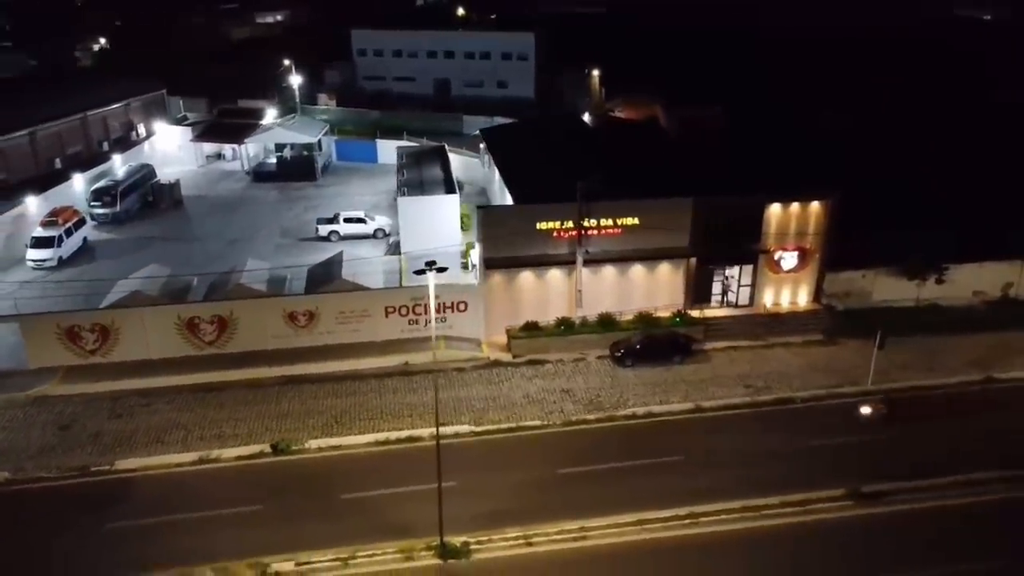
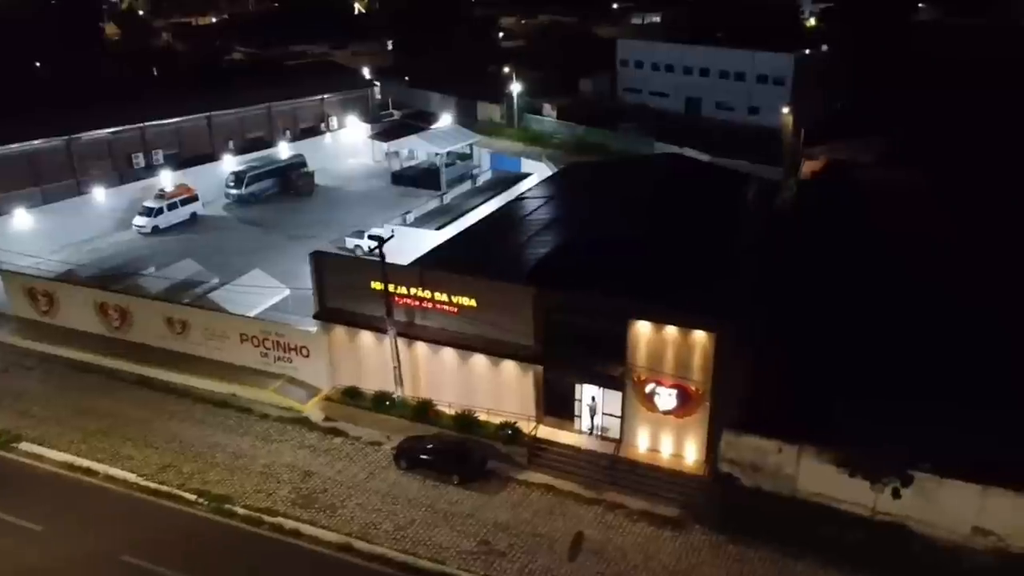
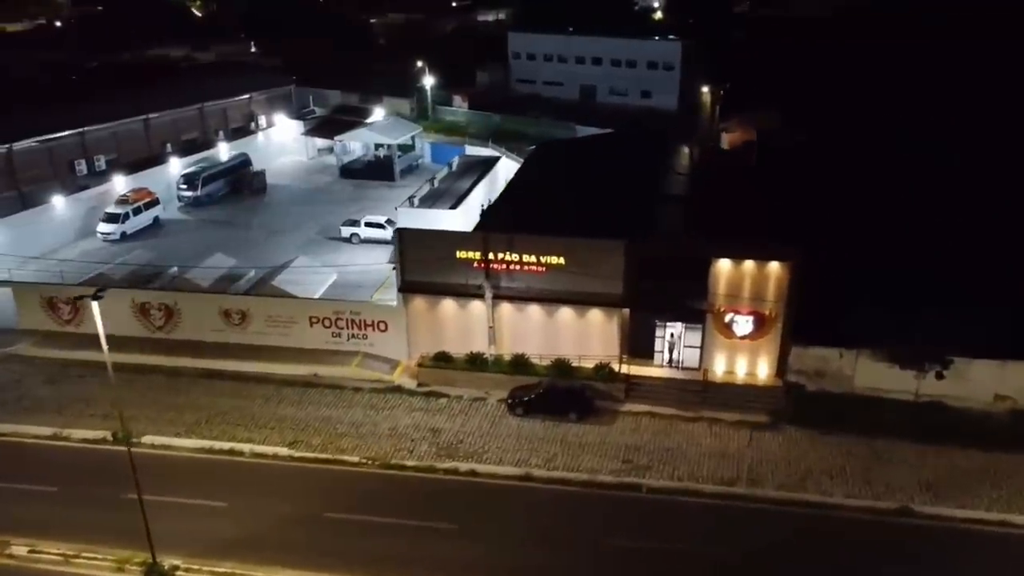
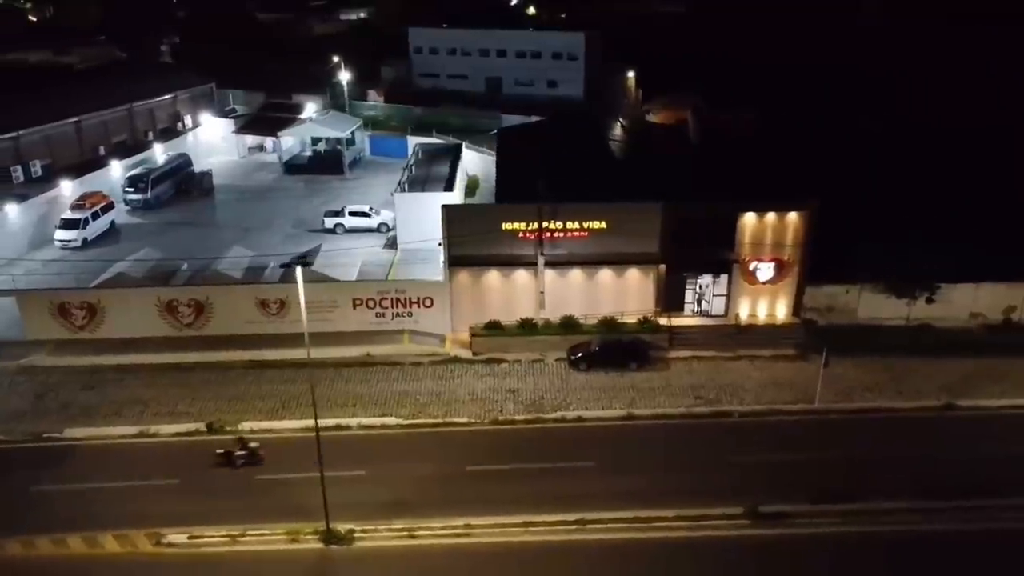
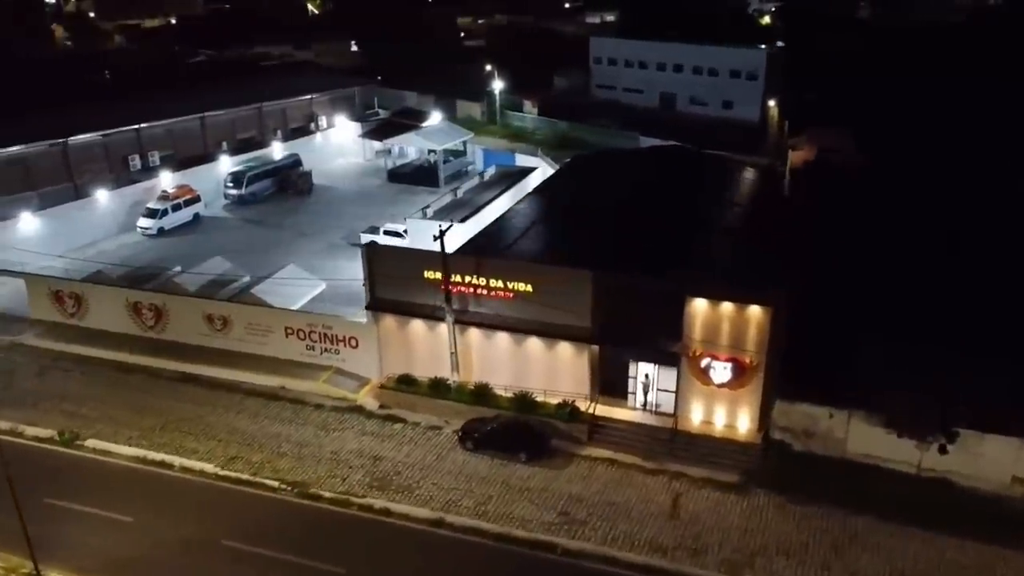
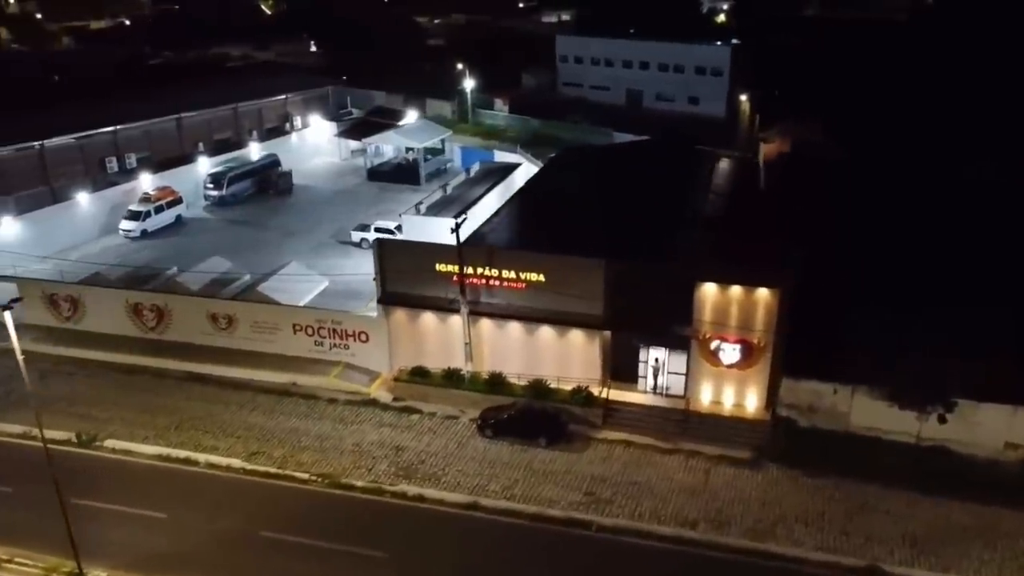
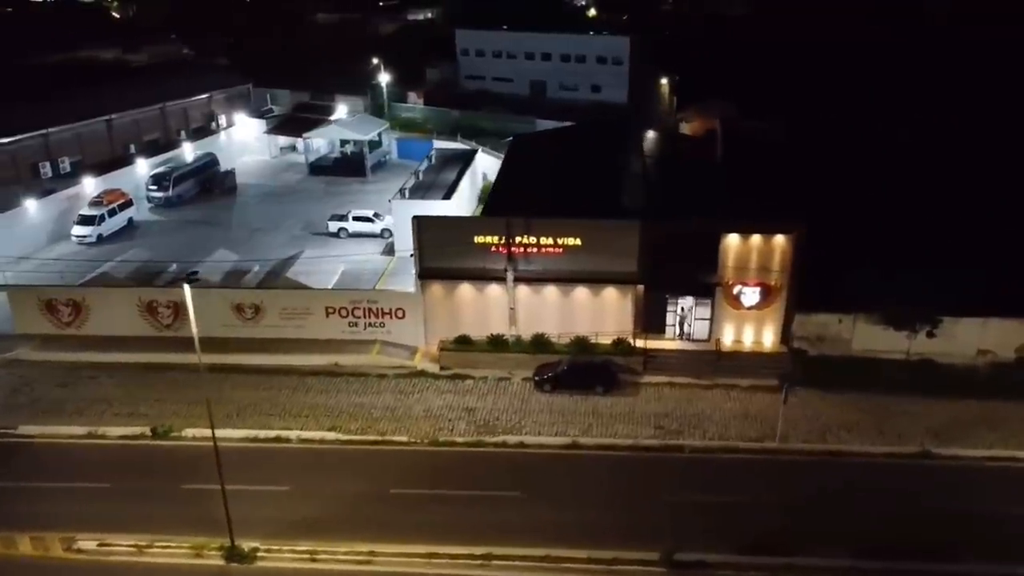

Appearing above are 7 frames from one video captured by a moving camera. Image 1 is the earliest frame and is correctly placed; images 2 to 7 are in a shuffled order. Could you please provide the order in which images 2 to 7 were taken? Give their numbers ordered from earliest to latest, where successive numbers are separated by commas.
4, 7, 3, 6, 5, 2
